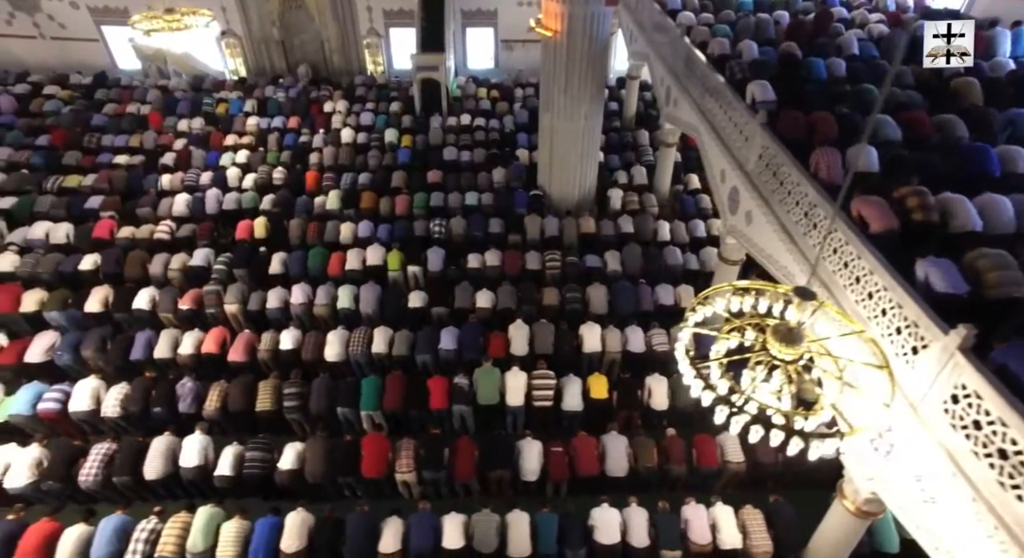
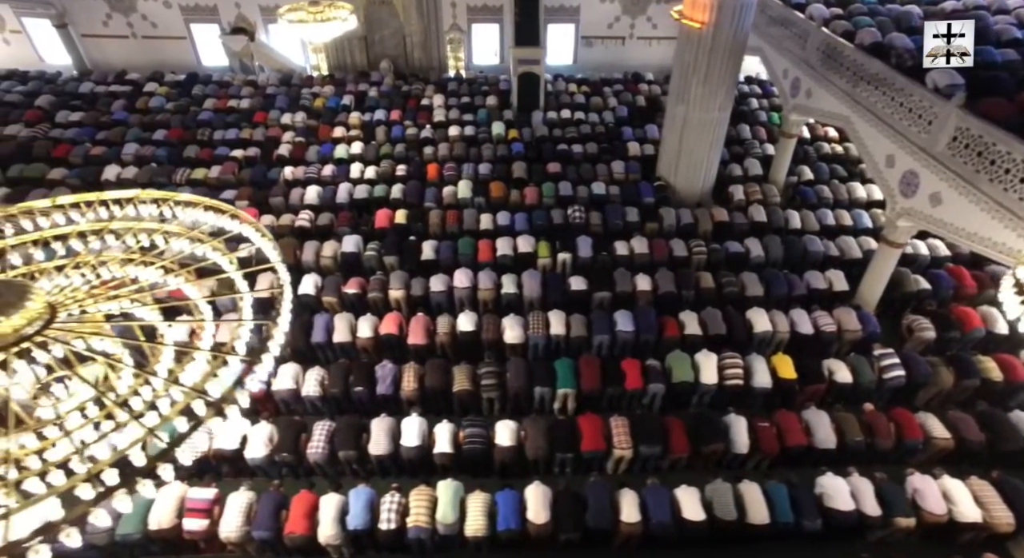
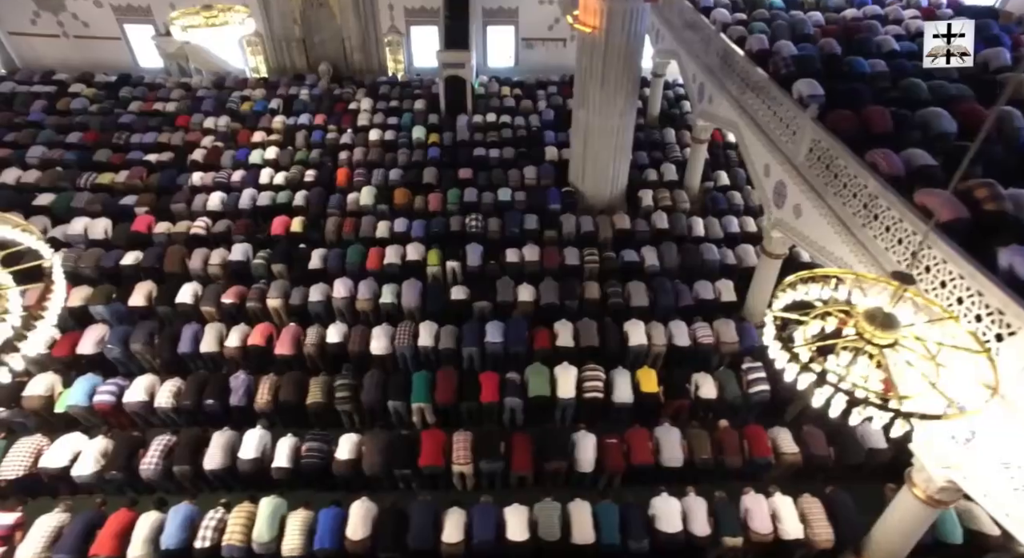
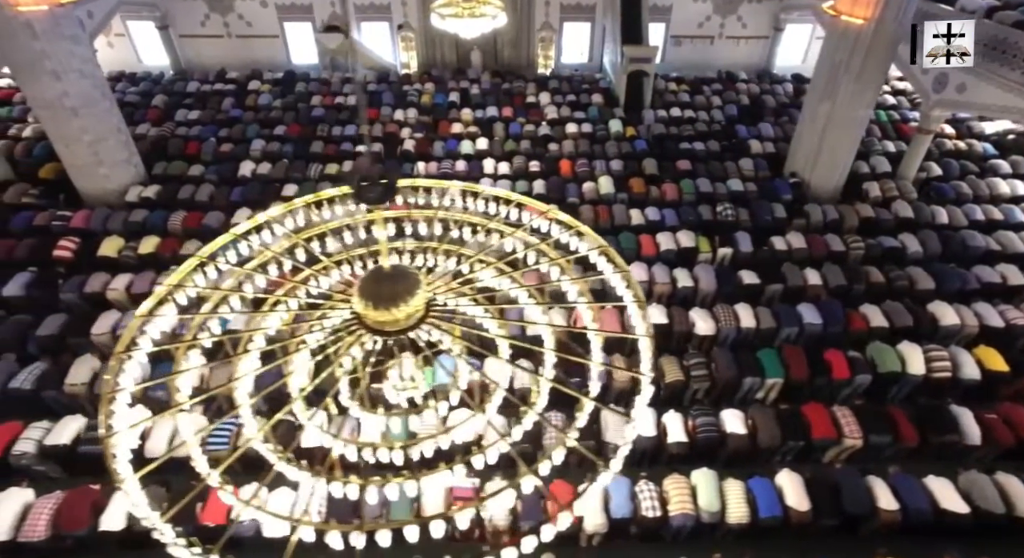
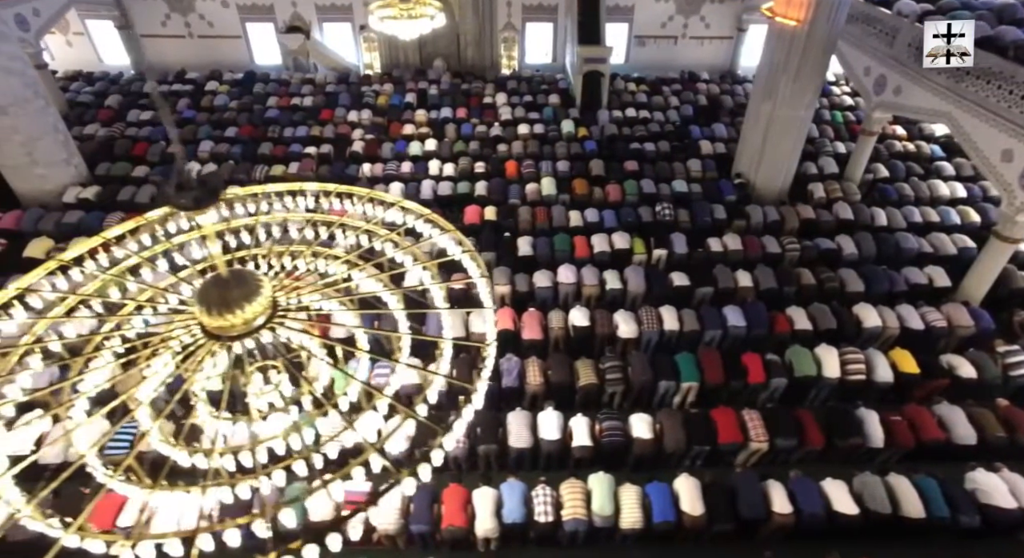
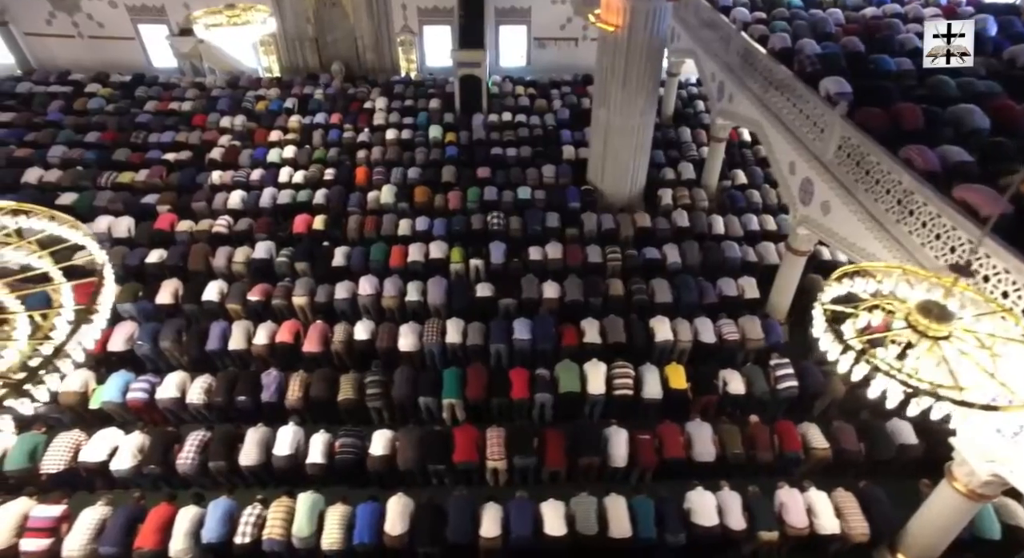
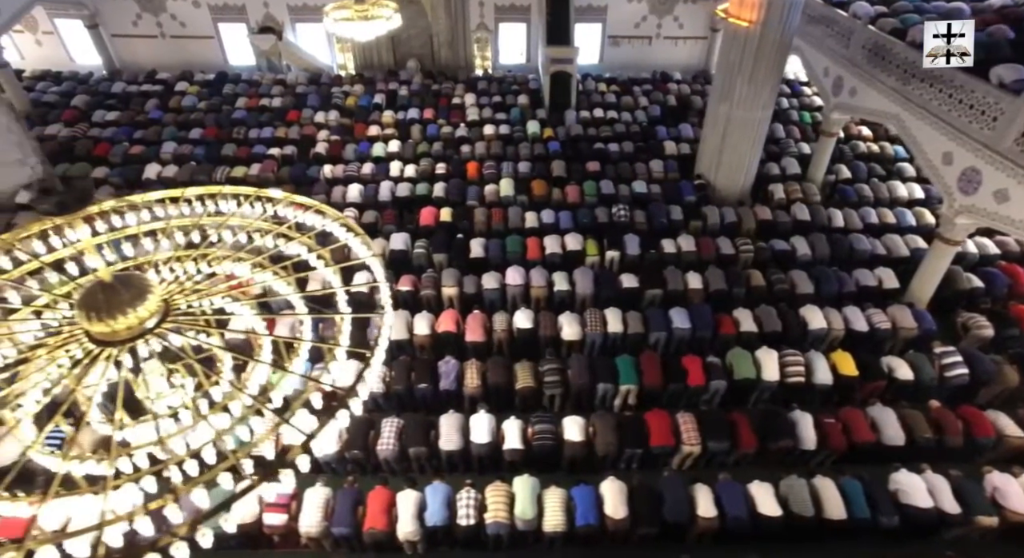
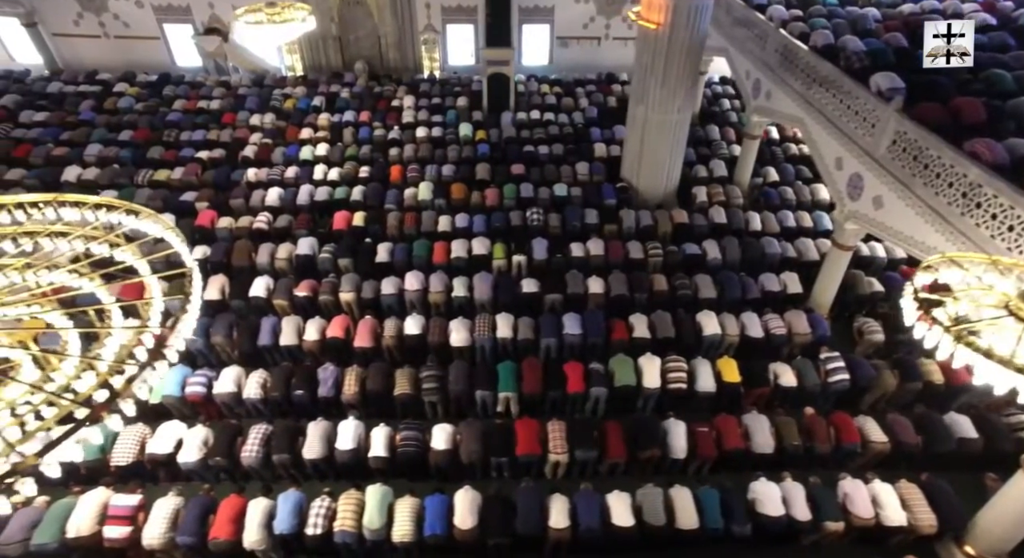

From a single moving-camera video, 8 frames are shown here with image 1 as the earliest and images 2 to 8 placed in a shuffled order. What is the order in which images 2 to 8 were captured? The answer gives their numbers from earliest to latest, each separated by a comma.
3, 6, 8, 2, 7, 5, 4
